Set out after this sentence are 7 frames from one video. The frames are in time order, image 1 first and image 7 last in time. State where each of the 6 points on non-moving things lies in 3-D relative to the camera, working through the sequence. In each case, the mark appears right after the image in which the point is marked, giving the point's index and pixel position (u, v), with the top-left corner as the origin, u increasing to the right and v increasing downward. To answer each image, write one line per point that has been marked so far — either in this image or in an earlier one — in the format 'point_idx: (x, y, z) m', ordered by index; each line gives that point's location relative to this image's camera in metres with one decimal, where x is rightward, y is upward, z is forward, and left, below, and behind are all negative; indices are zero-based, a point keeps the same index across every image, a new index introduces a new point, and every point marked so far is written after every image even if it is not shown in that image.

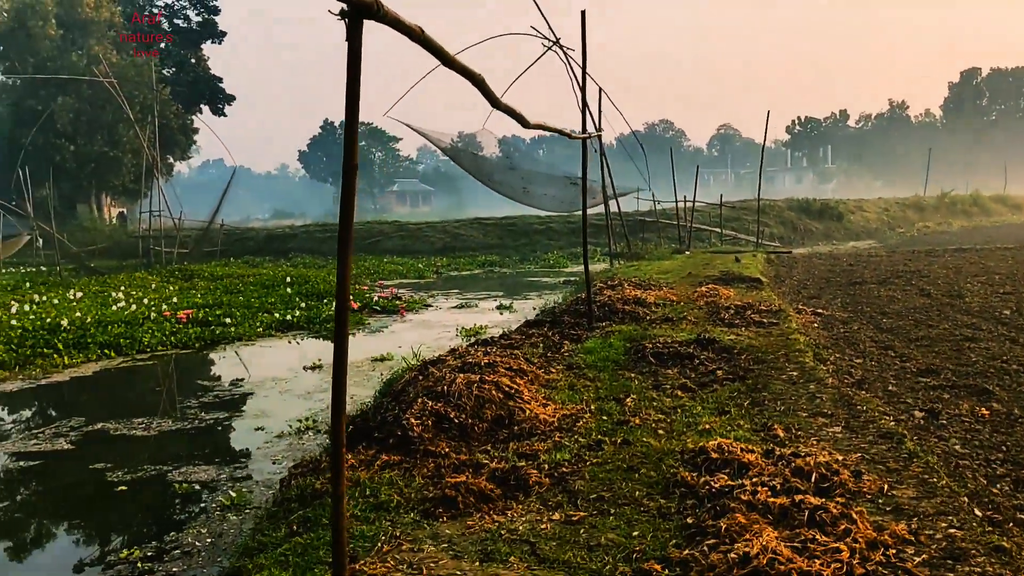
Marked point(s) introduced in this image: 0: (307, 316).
0: (-2.9, -0.4, +11.6) m
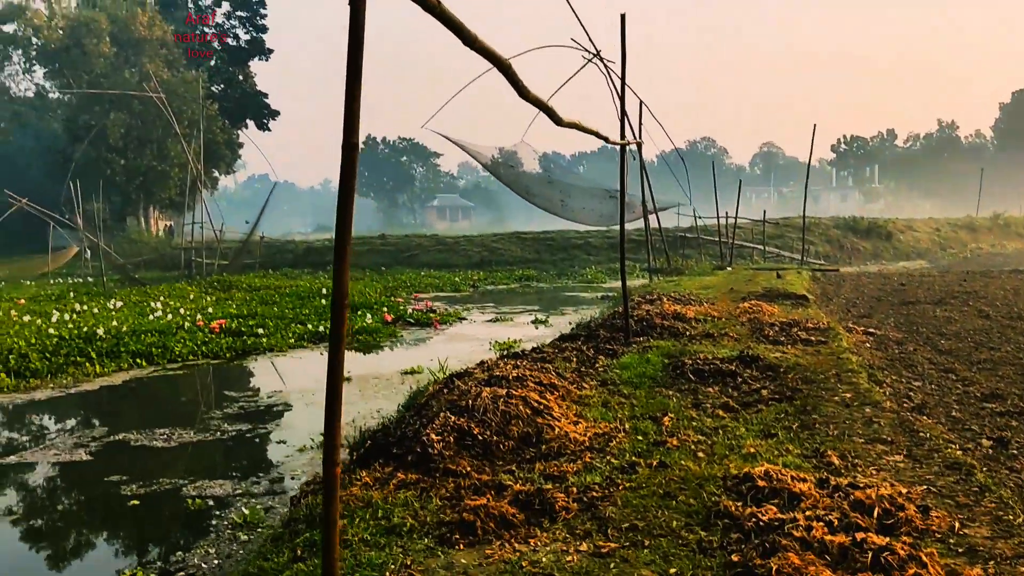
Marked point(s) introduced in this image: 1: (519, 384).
0: (-2.4, -0.6, +11.5) m
1: (0.0, -0.5, +4.4) m
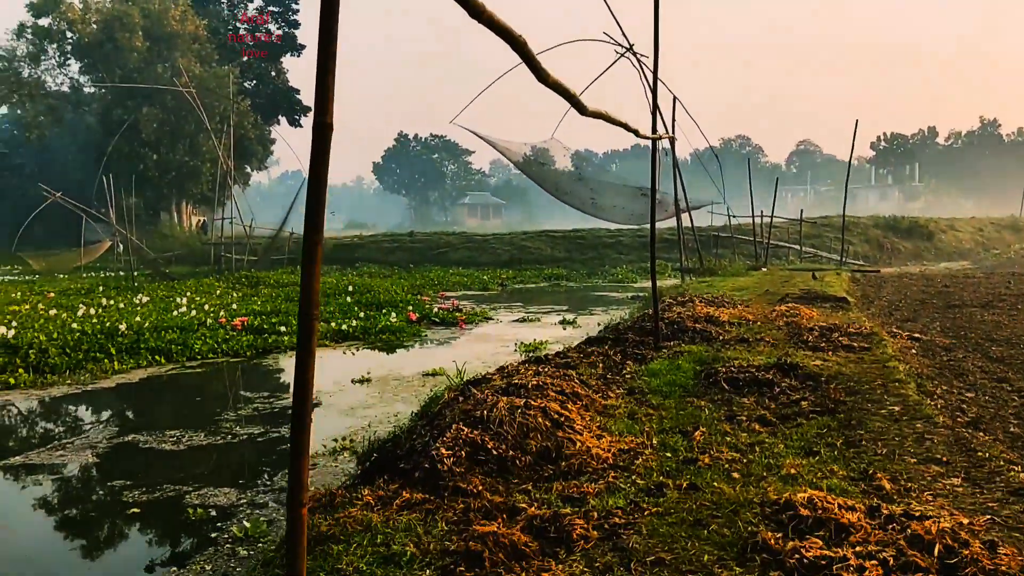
0: (-2.1, -0.5, +11.3) m
1: (+0.1, -0.5, +4.1) m
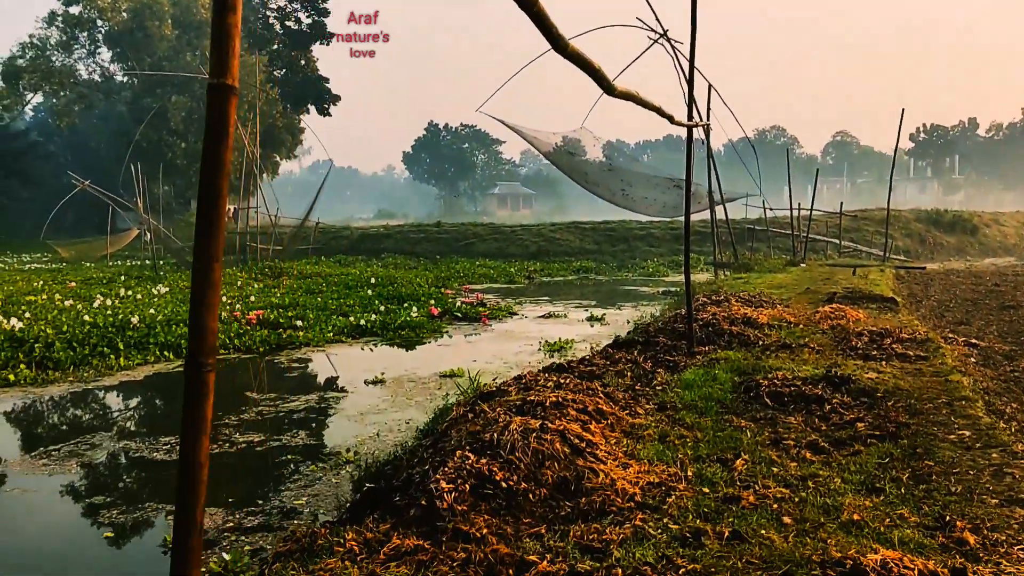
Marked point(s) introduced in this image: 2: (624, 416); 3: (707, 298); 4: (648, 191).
0: (-1.7, -0.4, +10.9) m
1: (+0.2, -0.6, +3.7) m
2: (+0.5, -0.6, +4.0) m
3: (+2.2, -0.1, +9.1) m
4: (+2.3, +1.6, +13.5) m
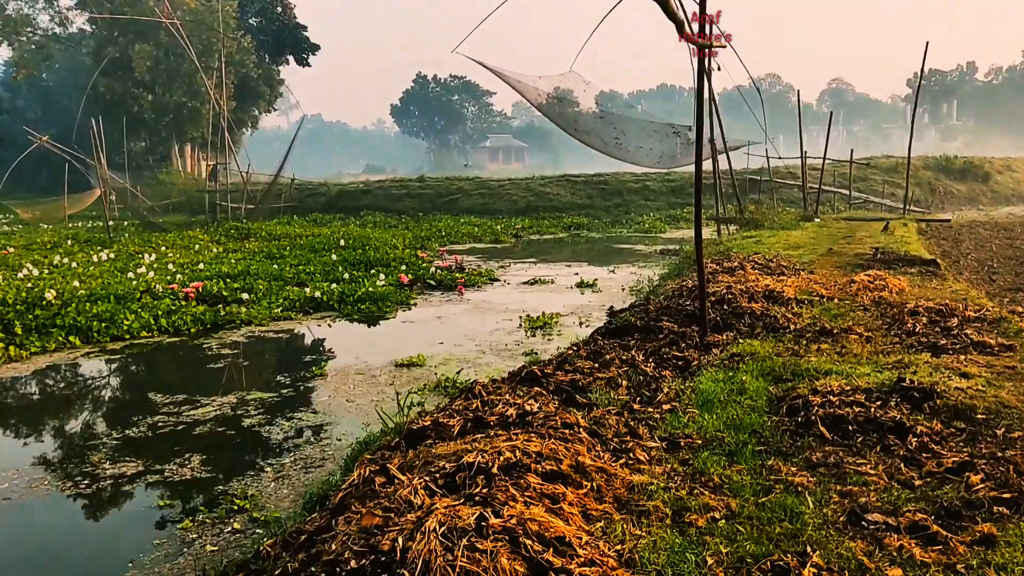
0: (-2.0, 0.0, +9.5) m
1: (0.0, -0.5, +2.3) m
2: (+0.3, -0.6, +2.6) m
3: (+1.9, +0.2, +7.7) m
4: (+2.0, +2.2, +12.0) m
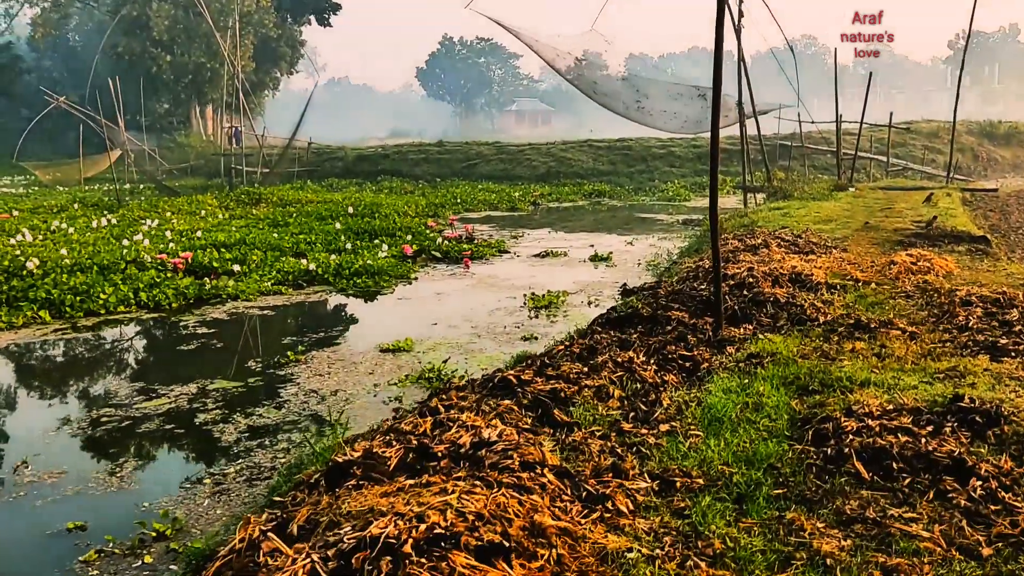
0: (-1.9, +0.3, +9.0) m
1: (-0.2, -0.6, +1.7) m
2: (+0.2, -0.6, +2.0) m
3: (+2.0, +0.4, +7.0) m
4: (+2.1, +2.6, +11.2) m
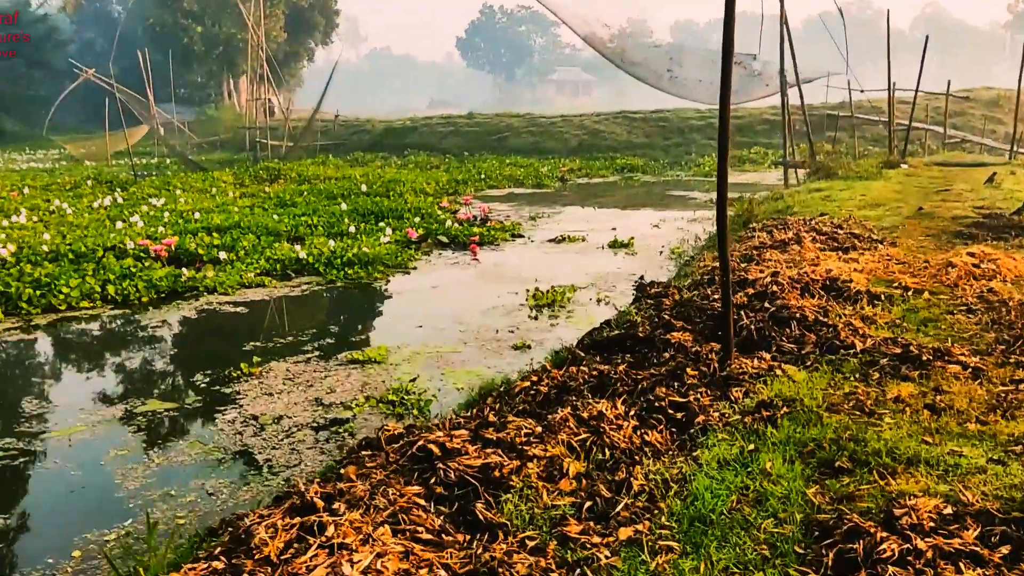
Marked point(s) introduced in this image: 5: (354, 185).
0: (-1.8, +0.4, +8.3) m
1: (-0.4, -0.7, +1.0) m
2: (-0.1, -0.7, +1.3) m
3: (+1.9, +0.4, +6.1) m
4: (+2.4, +2.7, +10.2) m
5: (-2.7, +1.7, +13.9) m
